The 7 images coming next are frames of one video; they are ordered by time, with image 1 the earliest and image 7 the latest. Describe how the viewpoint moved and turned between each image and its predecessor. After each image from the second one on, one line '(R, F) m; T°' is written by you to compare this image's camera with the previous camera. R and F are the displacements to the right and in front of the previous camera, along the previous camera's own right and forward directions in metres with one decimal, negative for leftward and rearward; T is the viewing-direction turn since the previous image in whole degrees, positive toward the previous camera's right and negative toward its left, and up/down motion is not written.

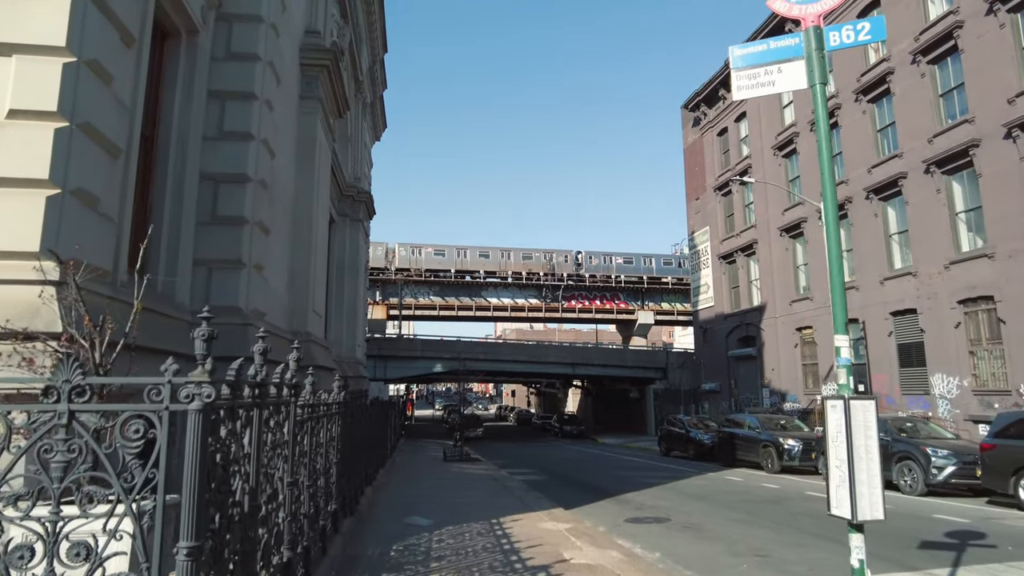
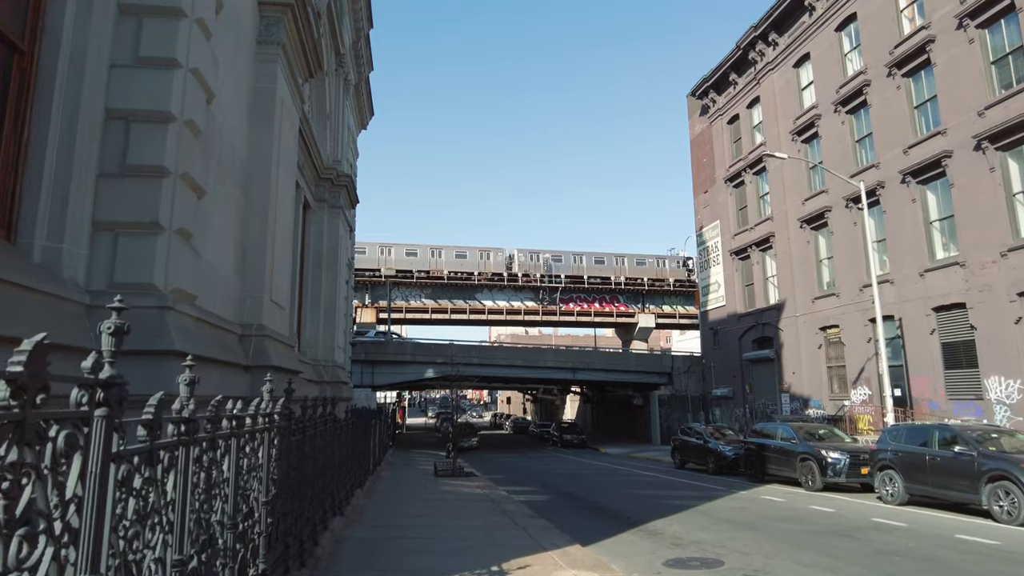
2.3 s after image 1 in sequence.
(-0.1, +2.3) m; +1°
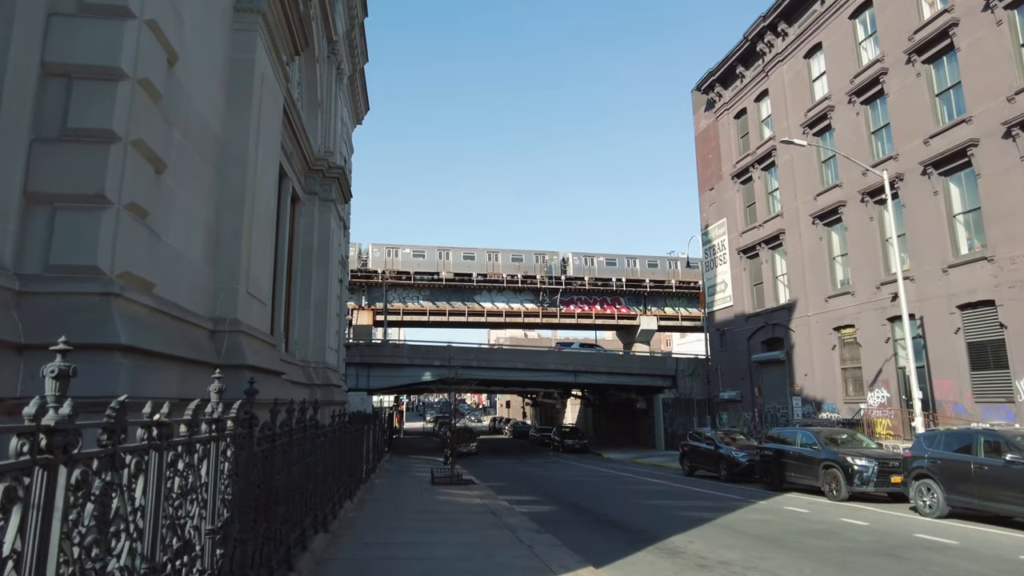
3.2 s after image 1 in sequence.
(-0.1, +1.0) m; 0°
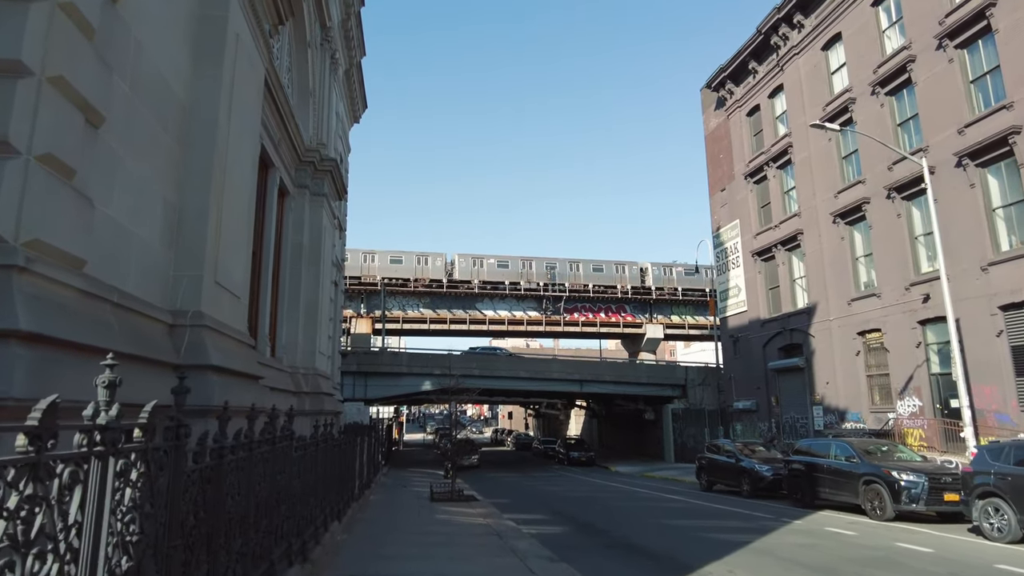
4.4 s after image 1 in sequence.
(-0.1, +1.3) m; 0°
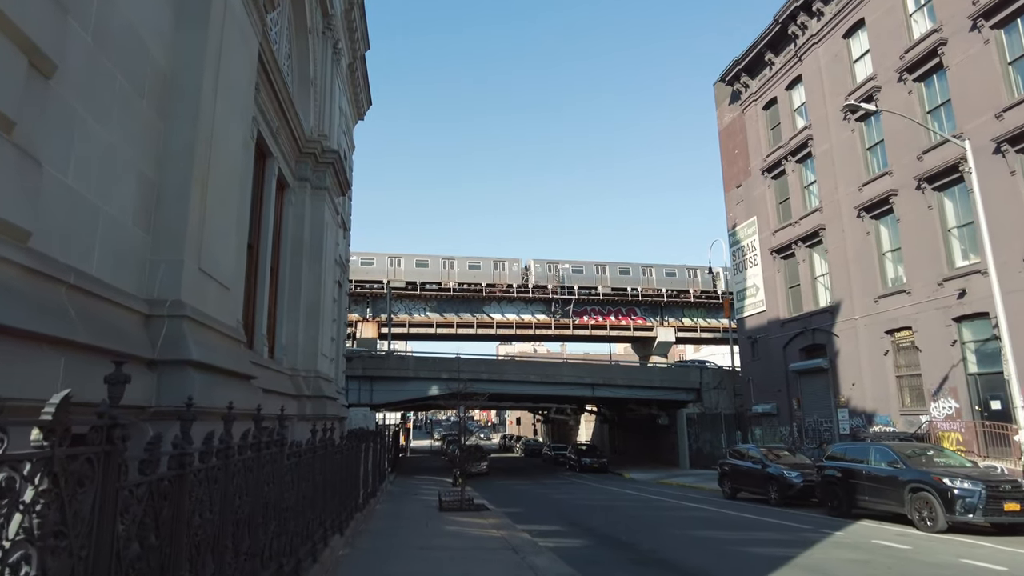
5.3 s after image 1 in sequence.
(-0.2, +0.9) m; -1°
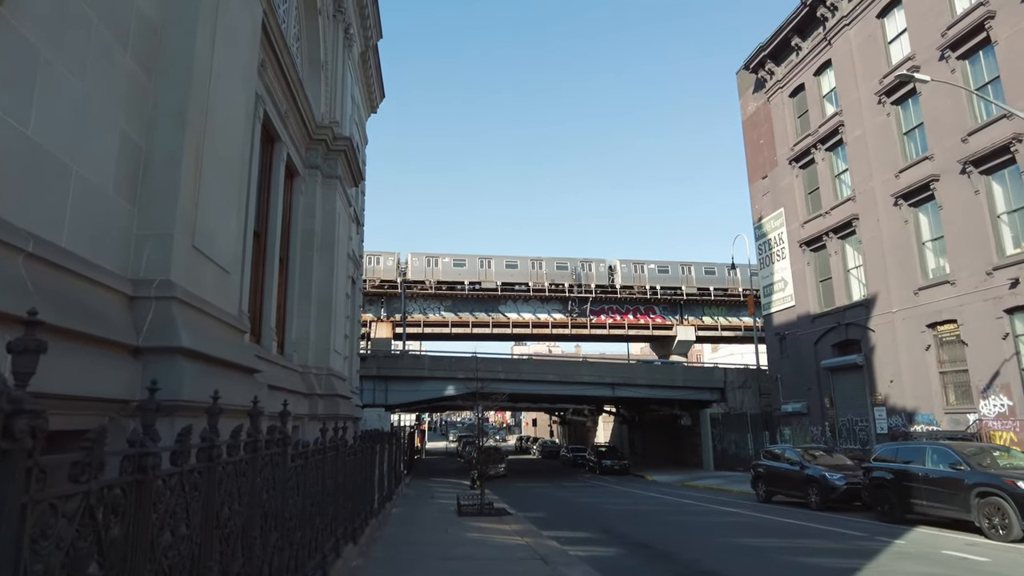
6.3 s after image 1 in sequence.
(-0.2, +0.9) m; -1°
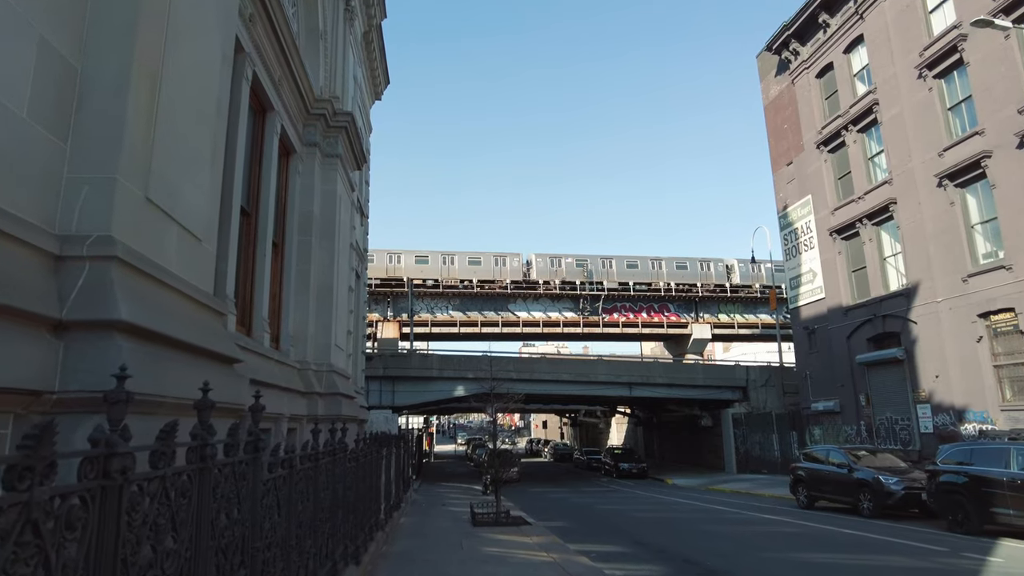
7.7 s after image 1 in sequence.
(-0.3, +1.4) m; -1°
